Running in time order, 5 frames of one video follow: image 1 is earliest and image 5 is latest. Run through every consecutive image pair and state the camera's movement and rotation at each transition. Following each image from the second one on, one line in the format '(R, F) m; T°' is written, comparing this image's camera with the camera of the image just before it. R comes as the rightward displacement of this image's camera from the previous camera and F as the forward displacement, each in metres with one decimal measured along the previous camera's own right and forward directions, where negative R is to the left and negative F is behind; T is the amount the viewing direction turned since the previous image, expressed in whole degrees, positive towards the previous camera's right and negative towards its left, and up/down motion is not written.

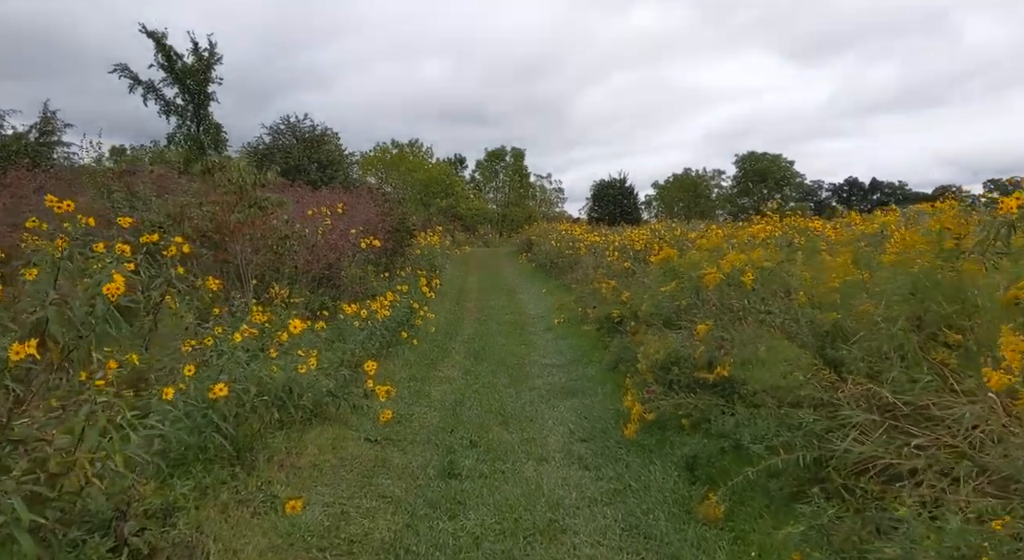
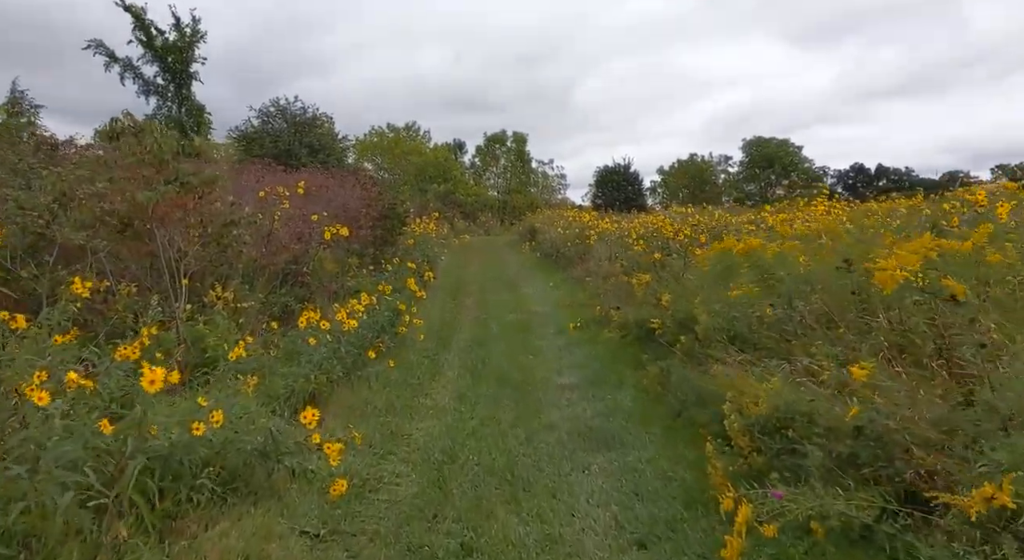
(-0.1, +1.4) m; 0°
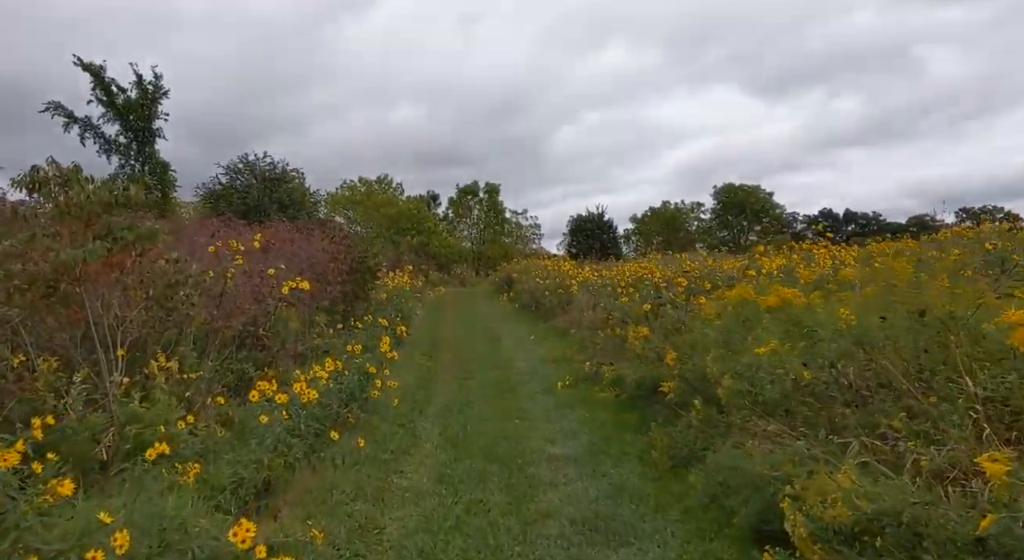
(-0.1, +0.5) m; +2°
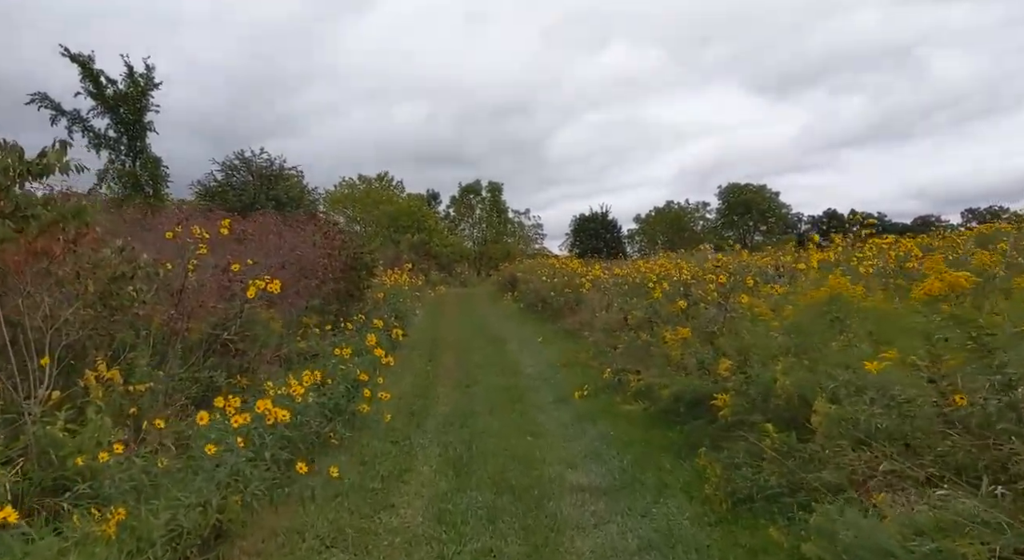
(-0.1, +0.8) m; 0°
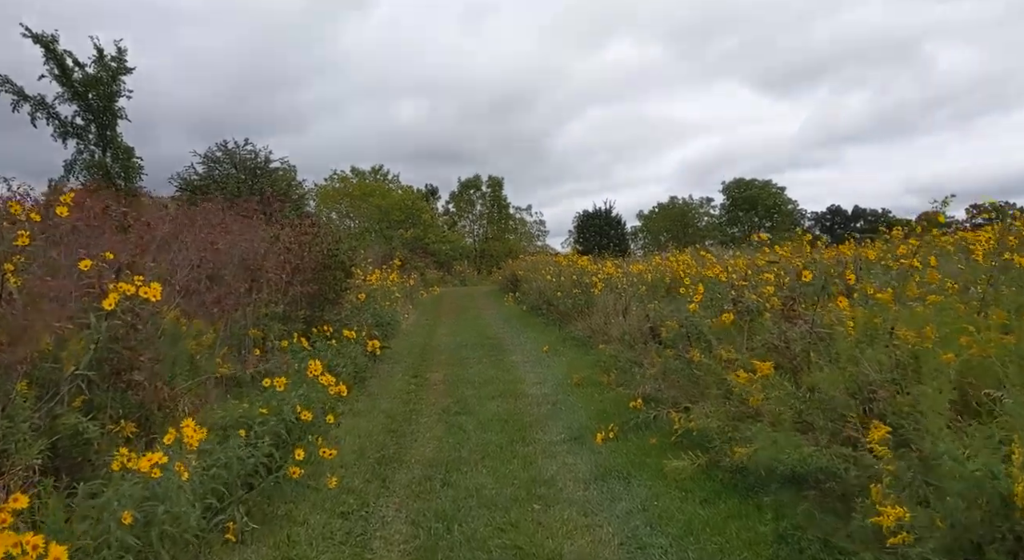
(0.0, +1.5) m; 0°
